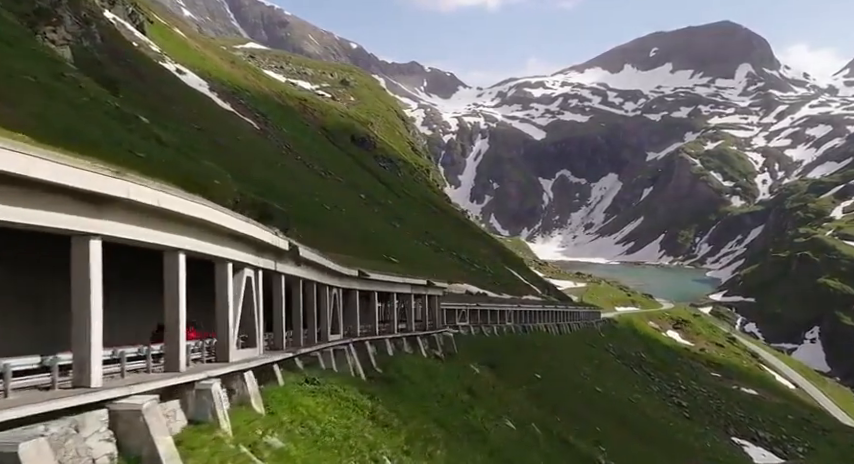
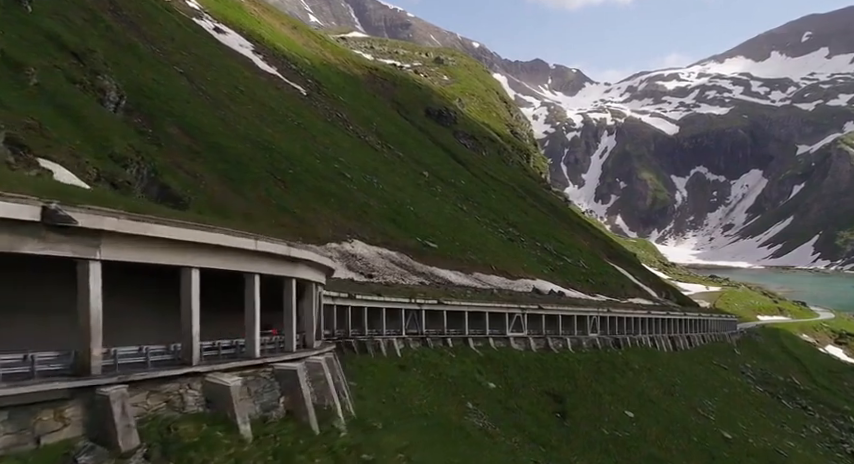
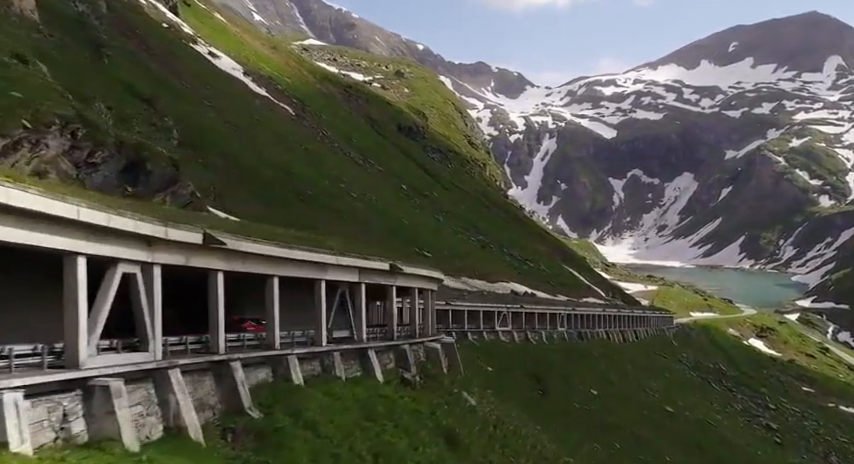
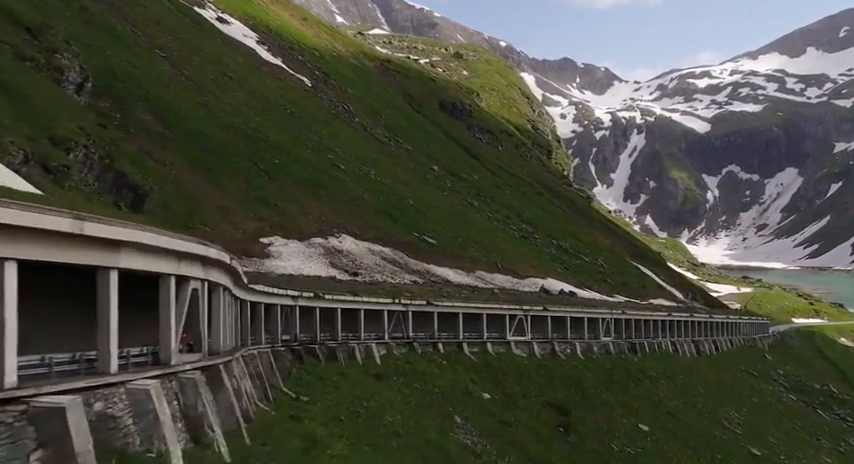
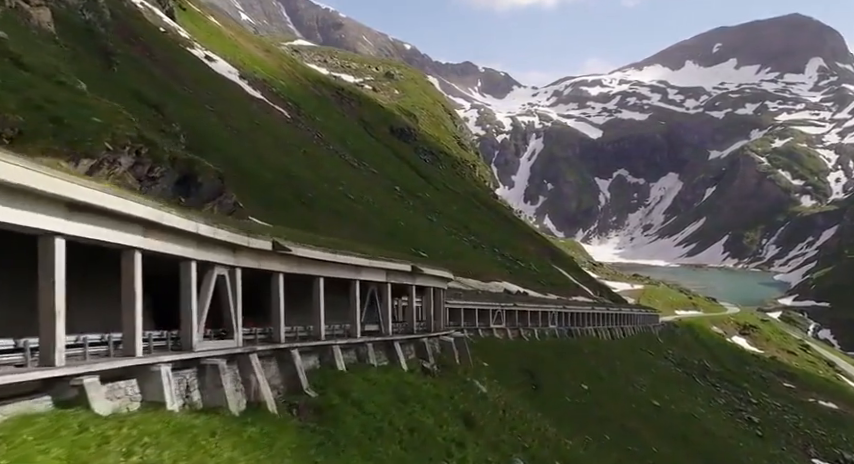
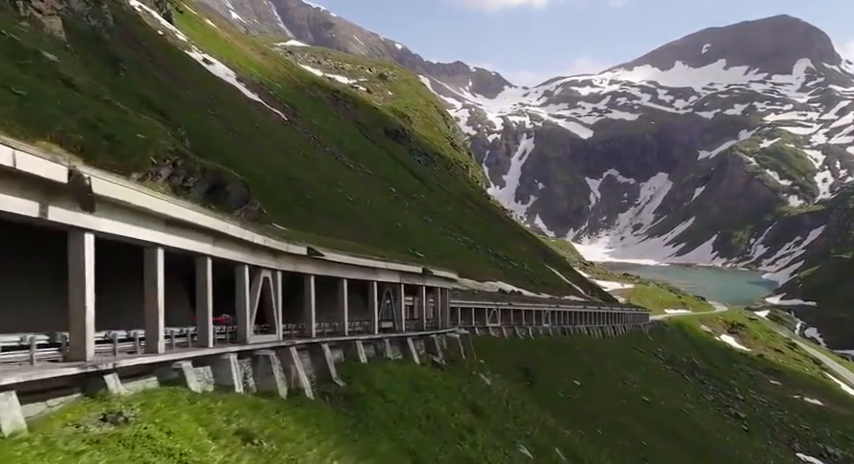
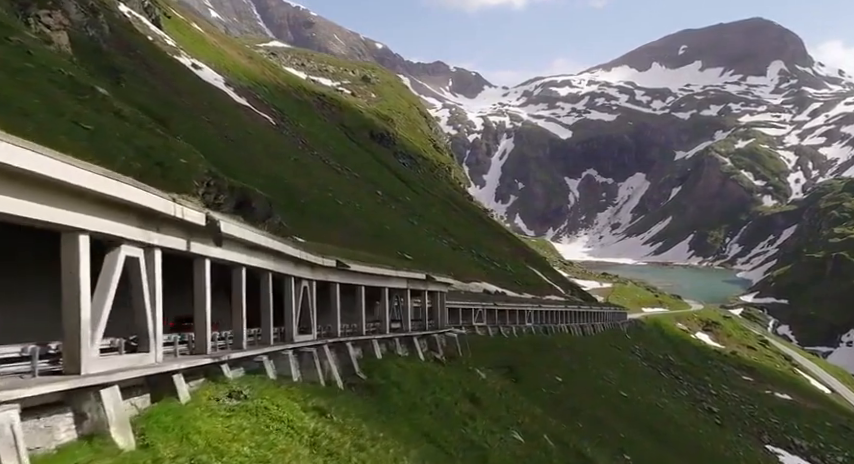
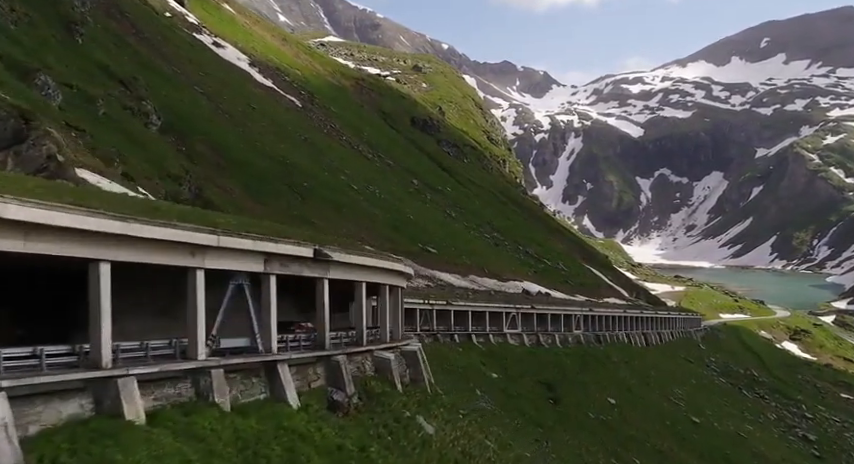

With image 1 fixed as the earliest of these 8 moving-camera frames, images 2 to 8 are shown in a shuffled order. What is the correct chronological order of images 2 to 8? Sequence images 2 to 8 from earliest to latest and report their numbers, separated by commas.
7, 6, 5, 3, 8, 2, 4
